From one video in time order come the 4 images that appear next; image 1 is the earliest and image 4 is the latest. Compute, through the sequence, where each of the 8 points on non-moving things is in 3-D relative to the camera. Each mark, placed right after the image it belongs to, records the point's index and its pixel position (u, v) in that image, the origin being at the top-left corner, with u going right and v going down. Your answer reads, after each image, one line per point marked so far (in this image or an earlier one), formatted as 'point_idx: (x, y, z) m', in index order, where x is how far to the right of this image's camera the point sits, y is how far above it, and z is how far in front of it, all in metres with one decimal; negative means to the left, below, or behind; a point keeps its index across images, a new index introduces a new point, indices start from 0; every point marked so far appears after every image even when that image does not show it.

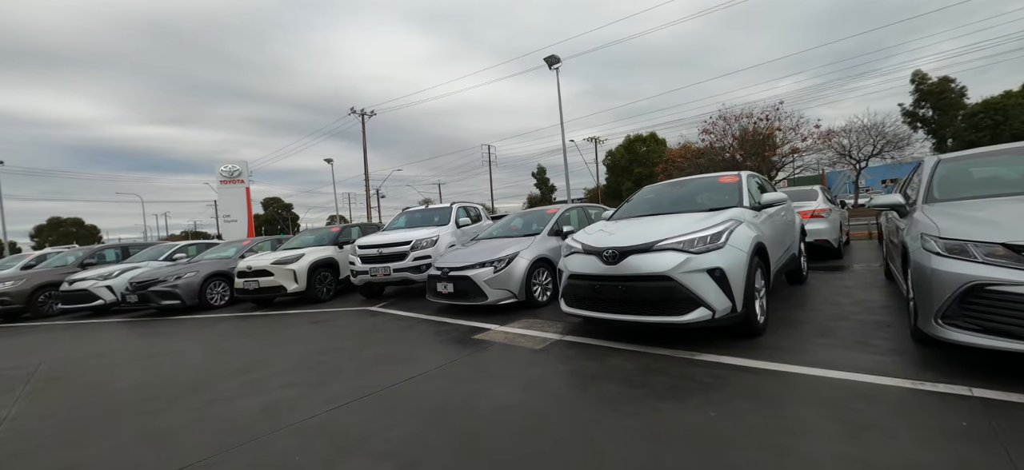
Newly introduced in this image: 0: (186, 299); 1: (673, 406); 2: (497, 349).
0: (-6.7, -1.3, +8.9) m
1: (+1.0, -1.1, +2.7) m
2: (-0.1, -1.1, +4.3) m
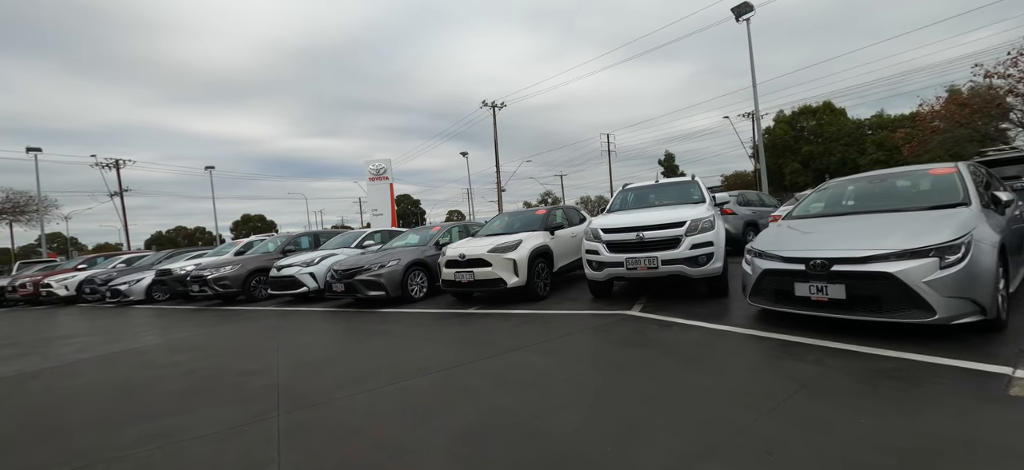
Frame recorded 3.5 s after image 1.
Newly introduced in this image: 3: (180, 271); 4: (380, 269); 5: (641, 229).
0: (-2.3, -1.0, +8.0) m
1: (+3.6, -0.8, 0.0) m
2: (+2.9, -0.9, +1.8) m
3: (-10.7, -1.2, +13.9) m
4: (-2.5, -0.6, +8.1) m
5: (+1.6, +0.1, +5.6) m
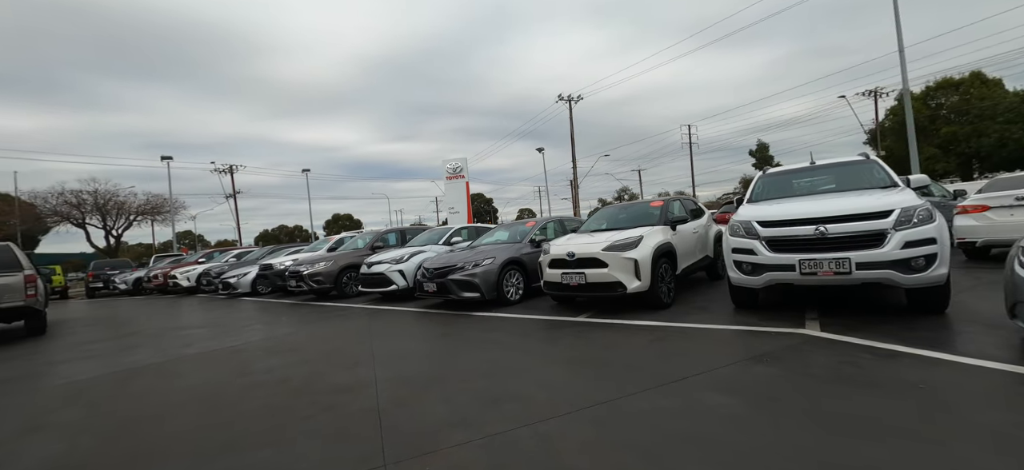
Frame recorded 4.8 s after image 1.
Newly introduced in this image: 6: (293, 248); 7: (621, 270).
0: (-0.5, -1.0, +7.3) m
1: (+4.0, -0.8, -1.6) m
2: (+3.6, -0.9, +0.3) m
3: (-7.8, -1.0, +14.5) m
4: (-0.6, -0.6, +7.4) m
5: (+3.0, +0.1, +4.2) m
6: (-9.2, -0.5, +18.1) m
7: (+1.4, -0.4, +5.6) m
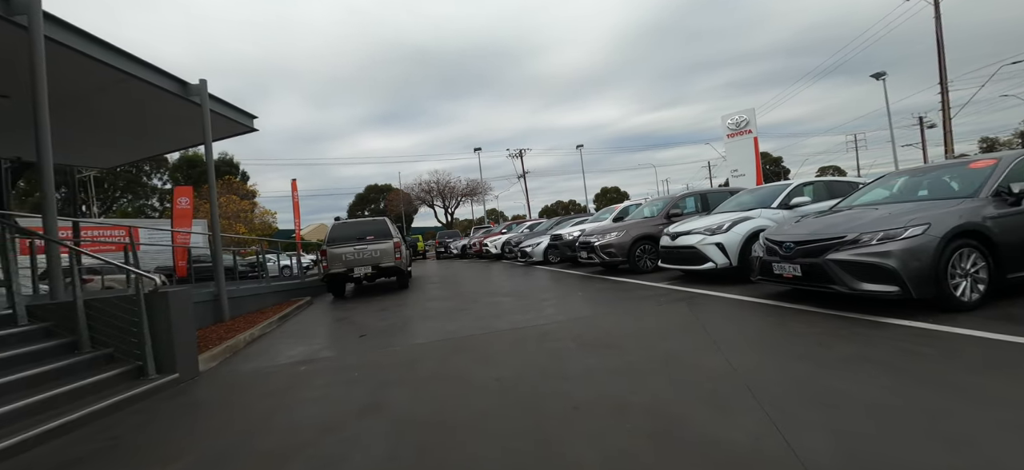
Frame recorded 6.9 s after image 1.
0: (+3.9, -0.5, +4.2) m
1: (+2.5, -1.0, -5.6) m
2: (+3.3, -0.9, -3.8) m
3: (+1.9, -0.1, +14.2) m
4: (+3.7, -0.1, +4.3) m
5: (+4.9, +0.4, -0.4) m
6: (+2.8, +0.7, +18.0) m
7: (+4.4, -0.1, +1.7) m
